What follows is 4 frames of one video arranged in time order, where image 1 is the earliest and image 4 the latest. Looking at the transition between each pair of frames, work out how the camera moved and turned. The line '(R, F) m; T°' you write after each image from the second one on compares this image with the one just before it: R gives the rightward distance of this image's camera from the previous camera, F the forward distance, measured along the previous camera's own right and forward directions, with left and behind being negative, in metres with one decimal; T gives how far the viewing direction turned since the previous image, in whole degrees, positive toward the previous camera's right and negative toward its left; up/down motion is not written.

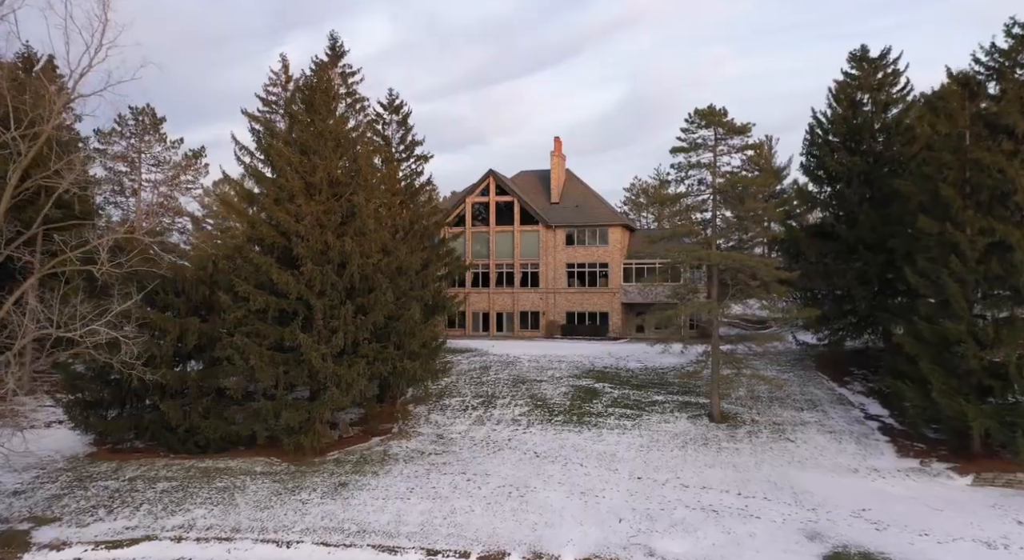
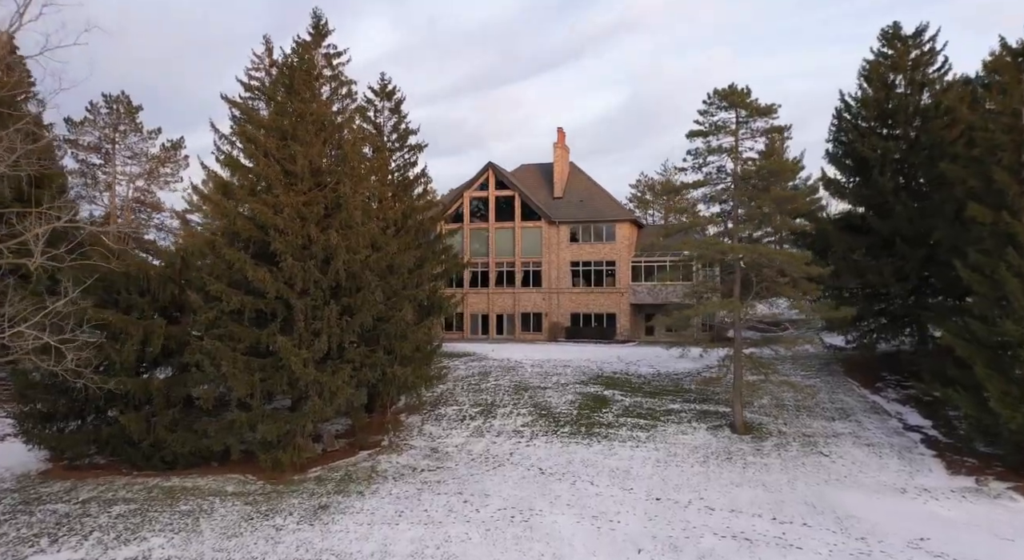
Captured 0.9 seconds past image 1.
(0.0, +1.8) m; 0°
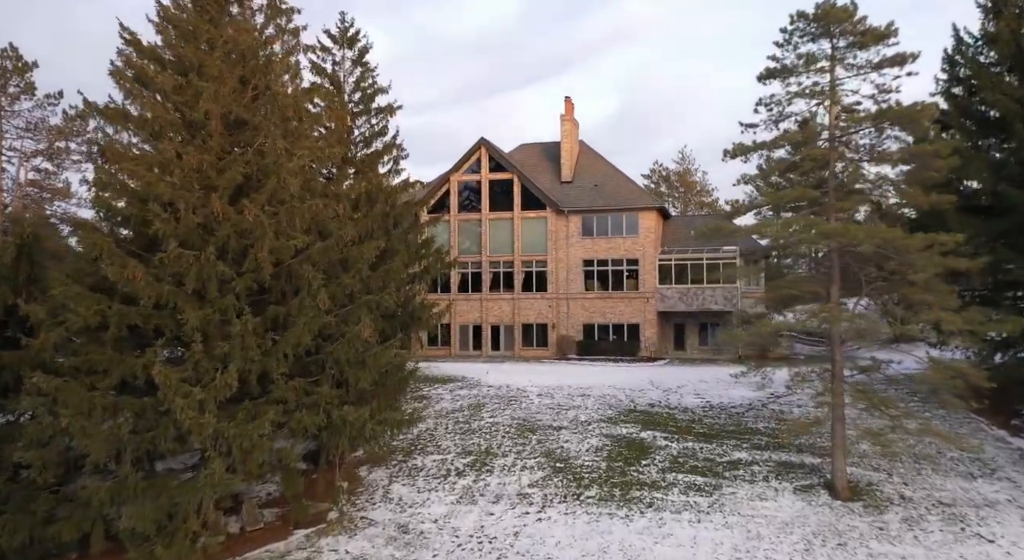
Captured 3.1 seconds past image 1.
(-0.2, +5.3) m; +1°
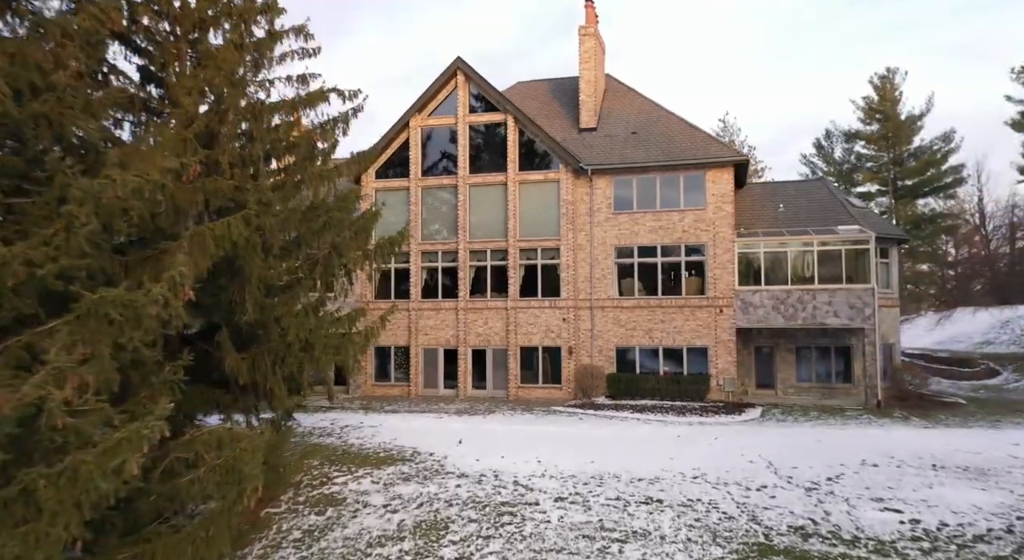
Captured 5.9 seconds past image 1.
(0.0, +8.2) m; +1°
